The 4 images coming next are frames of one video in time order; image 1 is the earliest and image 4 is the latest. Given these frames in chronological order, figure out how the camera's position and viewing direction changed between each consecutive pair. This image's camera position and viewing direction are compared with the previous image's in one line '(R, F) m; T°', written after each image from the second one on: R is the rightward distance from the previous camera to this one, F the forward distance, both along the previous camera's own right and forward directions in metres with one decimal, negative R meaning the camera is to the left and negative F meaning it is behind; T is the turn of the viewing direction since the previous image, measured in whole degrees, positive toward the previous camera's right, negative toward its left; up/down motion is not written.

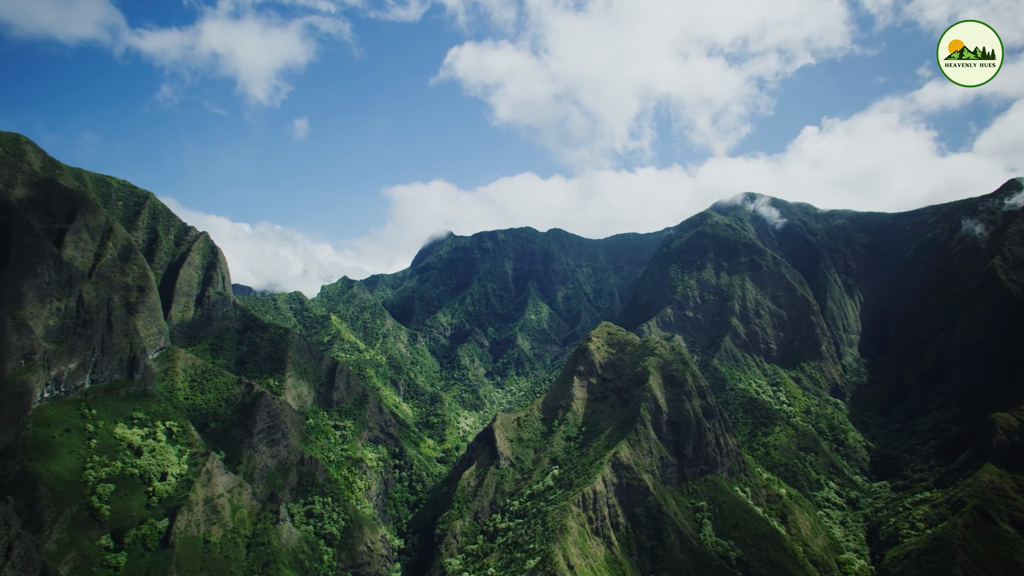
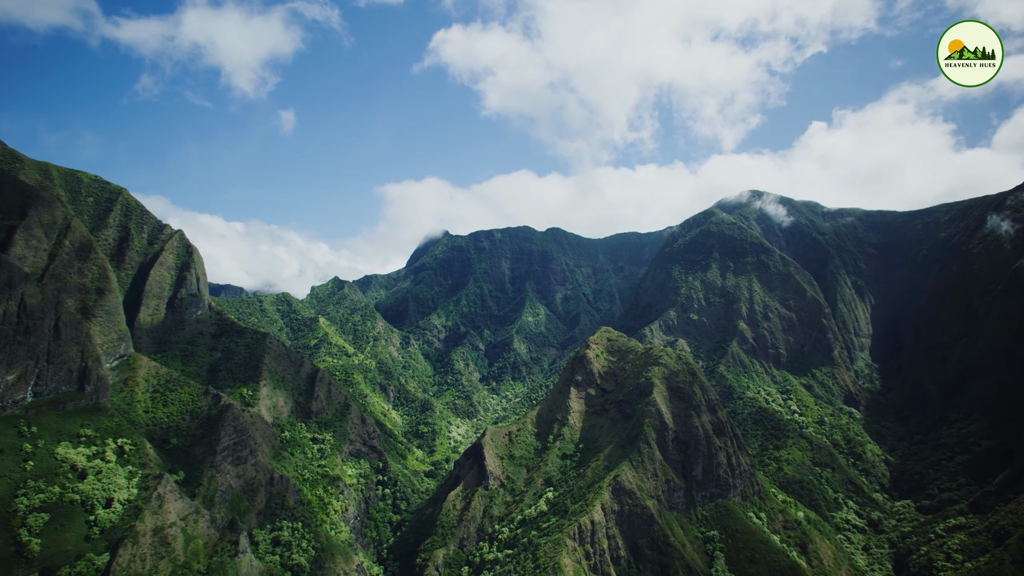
(+1.9, +10.5) m; 0°
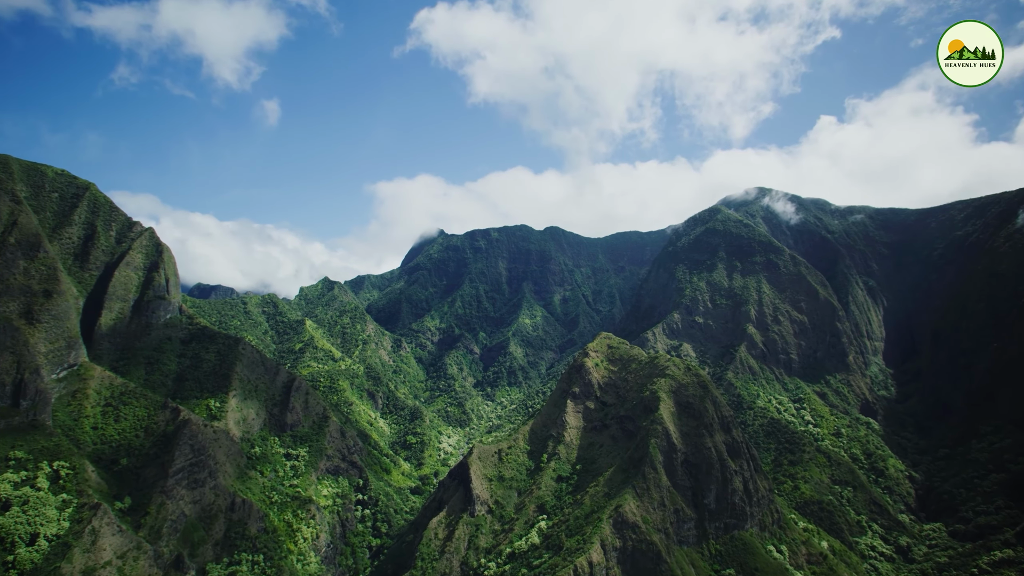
(+2.0, +11.2) m; 0°
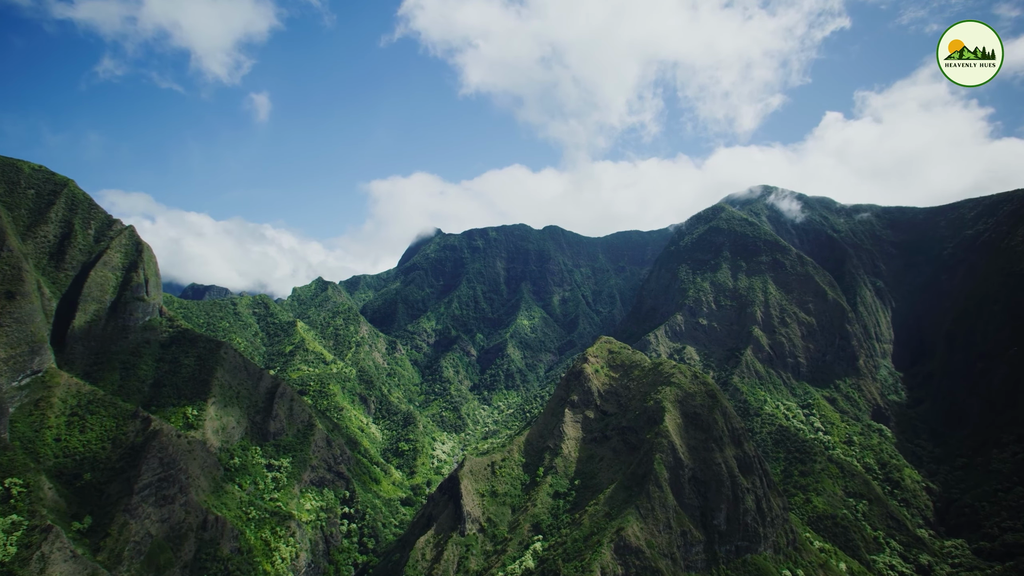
(+1.1, +6.8) m; 0°
